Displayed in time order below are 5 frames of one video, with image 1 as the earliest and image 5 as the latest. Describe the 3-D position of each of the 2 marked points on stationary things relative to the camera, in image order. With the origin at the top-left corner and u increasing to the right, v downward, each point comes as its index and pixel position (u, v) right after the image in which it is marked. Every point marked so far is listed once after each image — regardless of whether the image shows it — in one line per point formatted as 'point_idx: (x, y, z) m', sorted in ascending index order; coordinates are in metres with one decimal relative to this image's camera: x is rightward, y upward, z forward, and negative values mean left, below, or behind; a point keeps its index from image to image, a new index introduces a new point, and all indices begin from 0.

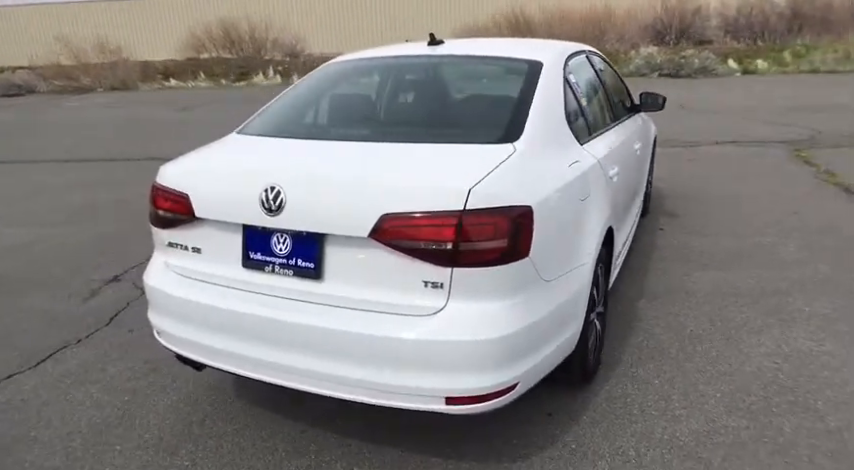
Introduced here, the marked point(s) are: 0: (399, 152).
0: (0.0, +0.3, +2.1) m
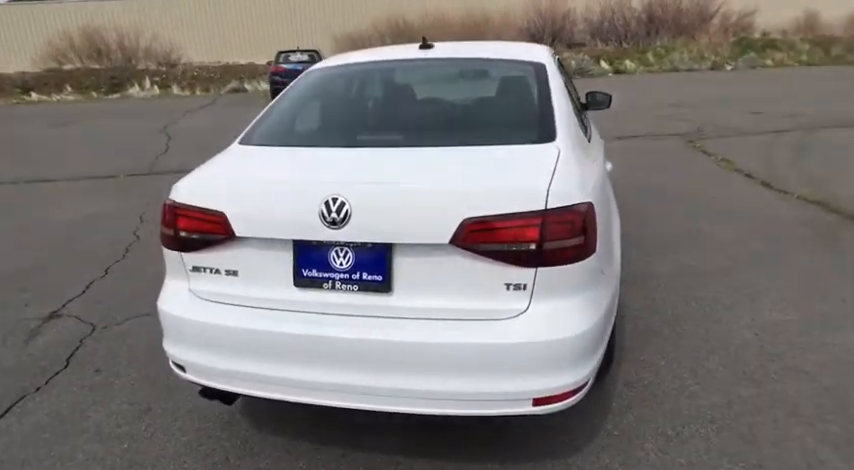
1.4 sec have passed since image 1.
0: (+0.1, +0.3, +2.1) m
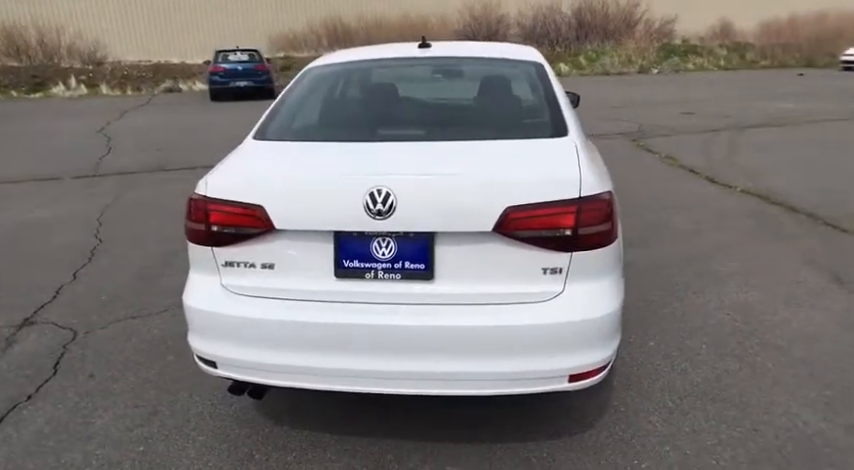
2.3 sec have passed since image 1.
0: (+0.2, +0.3, +2.2) m
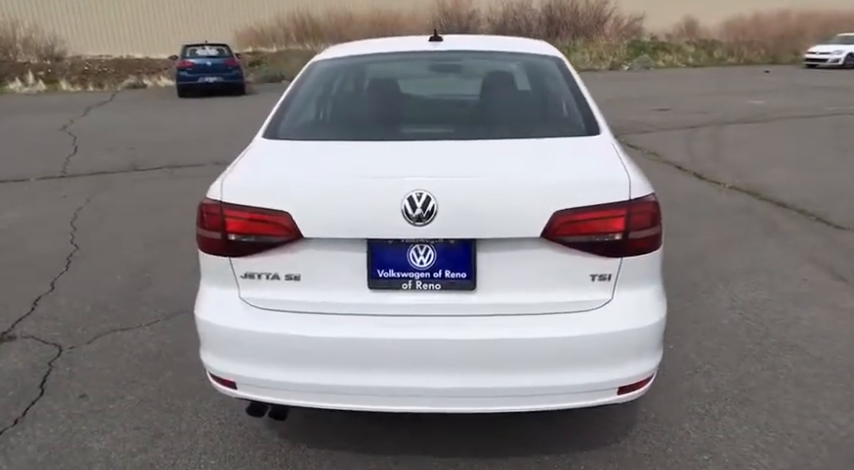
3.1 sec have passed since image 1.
0: (+0.3, +0.3, +2.1) m
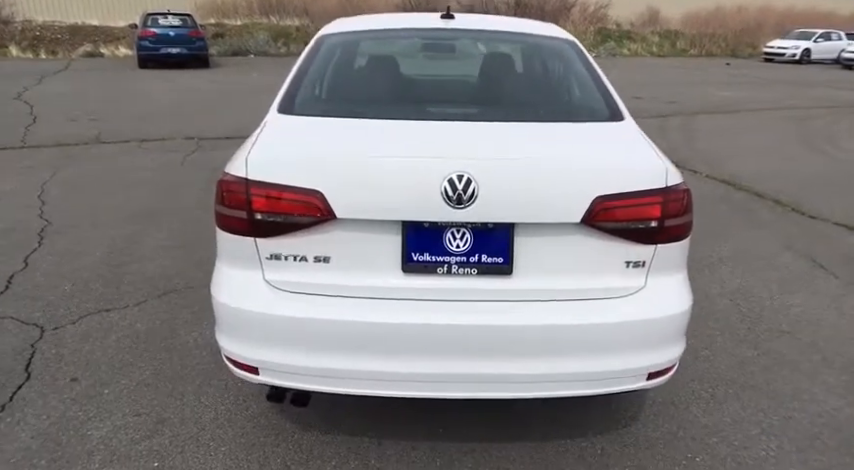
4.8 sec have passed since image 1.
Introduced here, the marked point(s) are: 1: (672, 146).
0: (+0.4, +0.4, +2.0) m
1: (+3.3, +1.2, +7.9) m
